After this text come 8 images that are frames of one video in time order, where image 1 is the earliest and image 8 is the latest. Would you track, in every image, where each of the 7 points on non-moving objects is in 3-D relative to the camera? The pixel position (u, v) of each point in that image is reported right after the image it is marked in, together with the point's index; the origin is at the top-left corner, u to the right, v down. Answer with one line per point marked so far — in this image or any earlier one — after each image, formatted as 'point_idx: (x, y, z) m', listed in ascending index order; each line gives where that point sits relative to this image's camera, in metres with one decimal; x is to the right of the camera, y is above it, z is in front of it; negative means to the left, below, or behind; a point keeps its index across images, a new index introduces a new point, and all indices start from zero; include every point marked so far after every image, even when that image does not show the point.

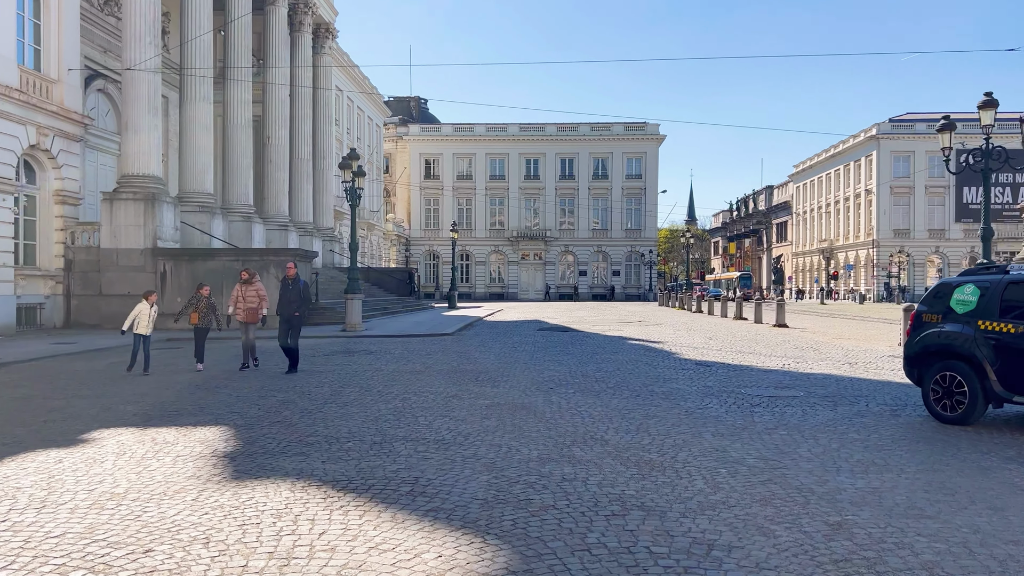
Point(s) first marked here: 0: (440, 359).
0: (-1.3, -1.2, +15.2) m
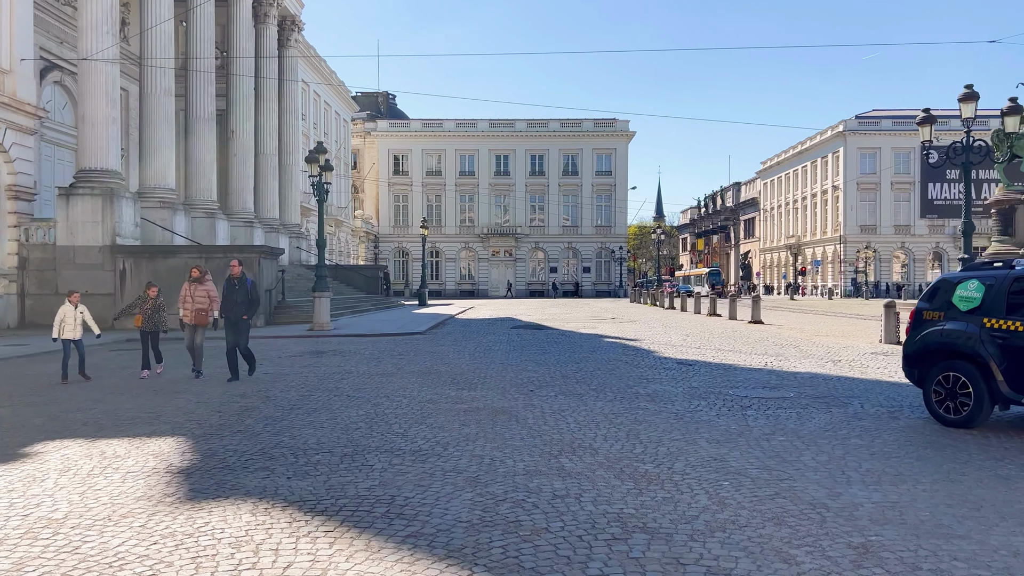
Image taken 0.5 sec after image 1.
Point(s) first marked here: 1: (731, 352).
0: (-1.7, -1.2, +14.6) m
1: (+4.1, -1.2, +16.4) m
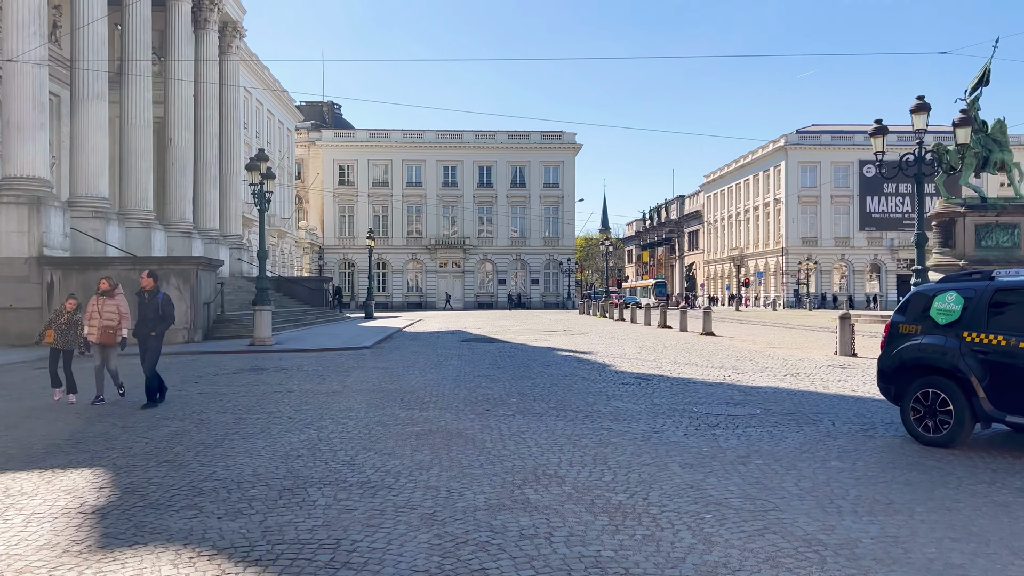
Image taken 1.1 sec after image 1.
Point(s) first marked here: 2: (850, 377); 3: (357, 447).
0: (-2.4, -1.4, +13.9) m
1: (+3.2, -1.4, +16.1) m
2: (+5.3, -1.4, +13.6) m
3: (-1.4, -1.4, +7.6) m
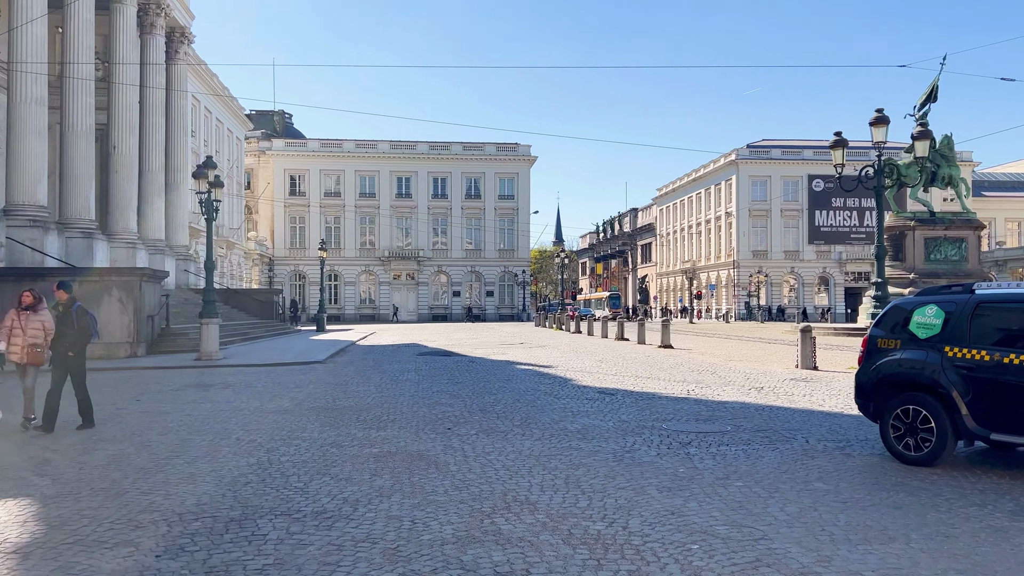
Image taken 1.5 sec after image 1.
0: (-3.1, -1.6, +13.3) m
1: (+2.5, -1.6, +15.8) m
2: (+4.7, -1.6, +13.4) m
3: (-1.6, -1.5, +7.1) m
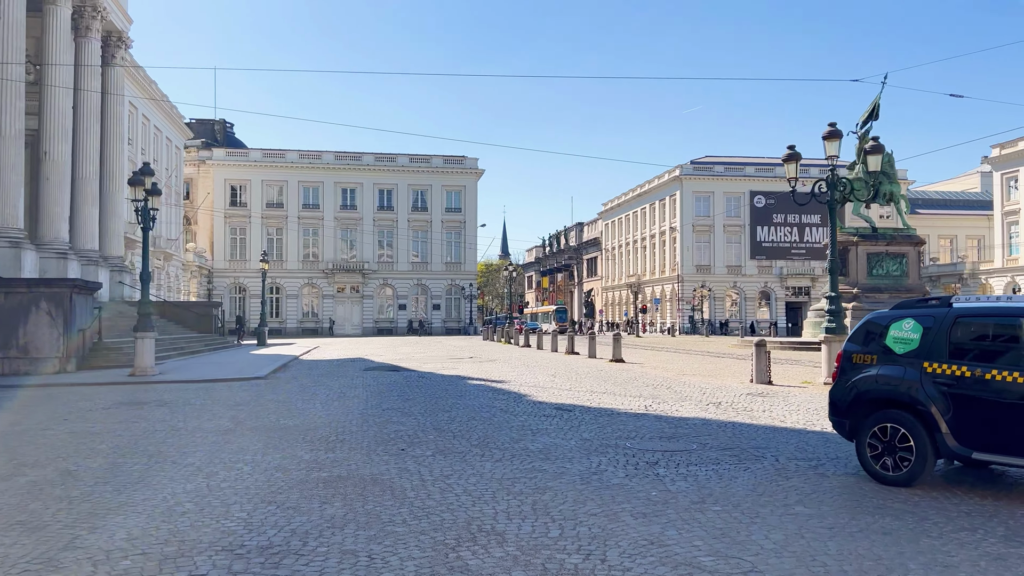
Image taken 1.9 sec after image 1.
0: (-3.7, -1.8, +12.6) m
1: (+1.6, -1.9, +15.4) m
2: (+4.0, -1.8, +13.2) m
3: (-1.9, -1.6, +6.5) m
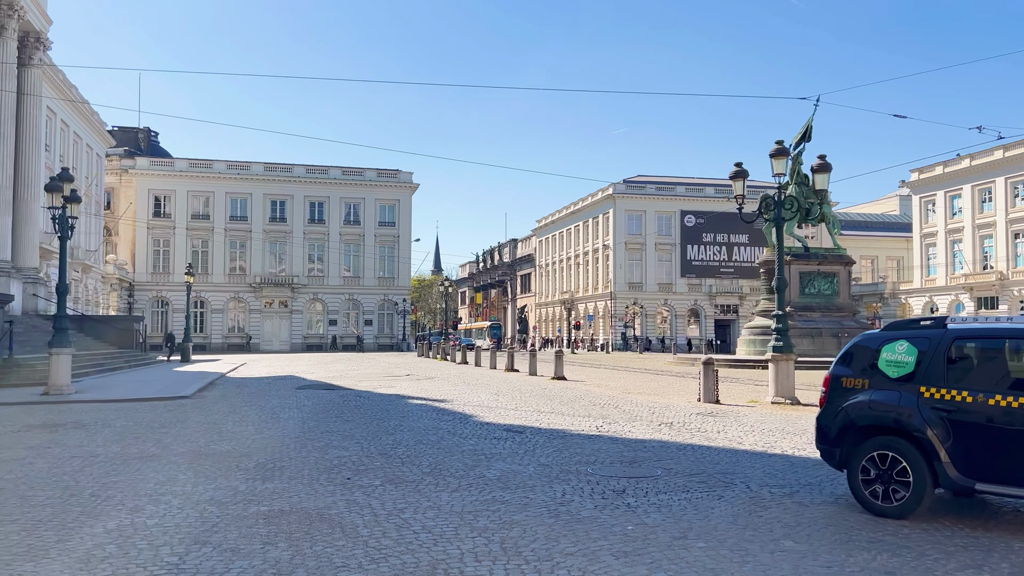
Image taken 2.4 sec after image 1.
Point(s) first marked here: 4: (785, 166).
0: (-4.4, -2.0, +11.7) m
1: (+0.7, -2.2, +14.9) m
2: (+3.2, -2.1, +12.9) m
3: (-2.2, -1.7, +5.8) m
4: (+5.2, +2.3, +16.8) m
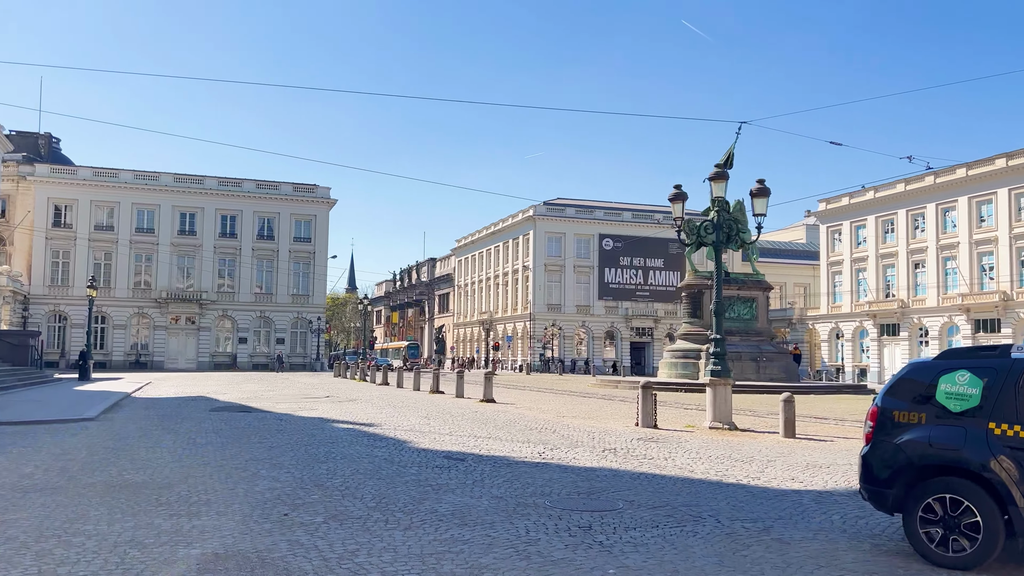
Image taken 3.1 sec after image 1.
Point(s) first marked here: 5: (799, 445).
0: (-5.2, -2.1, +10.6) m
1: (-0.4, -2.5, +14.3) m
2: (+2.3, -2.4, +12.6) m
3: (-2.3, -1.7, +5.0) m
4: (+4.1, +1.9, +16.7) m
5: (+4.5, -2.4, +13.6) m
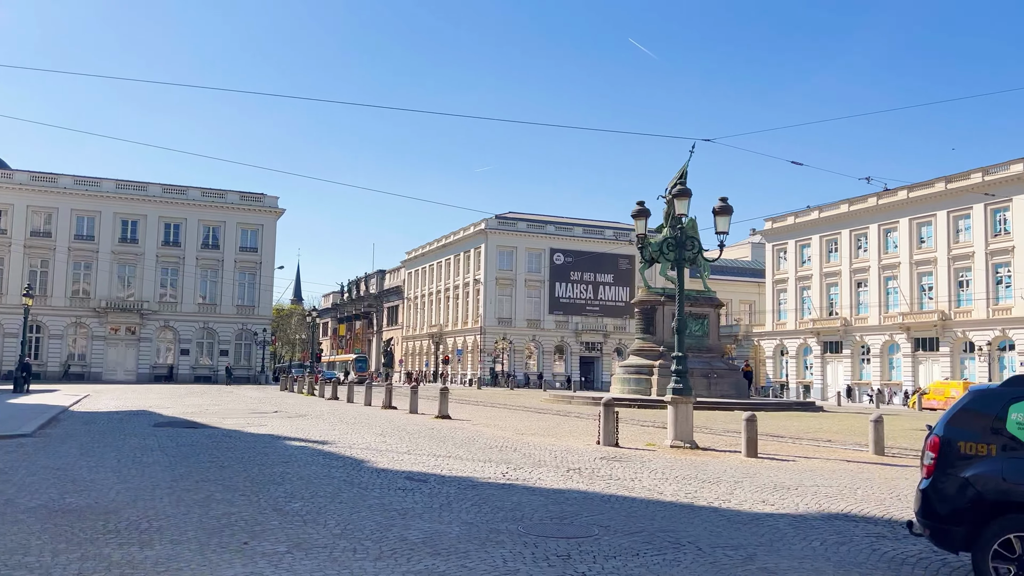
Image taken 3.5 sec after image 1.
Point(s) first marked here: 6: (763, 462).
0: (-5.5, -2.2, +9.9) m
1: (-1.0, -2.7, +14.0) m
2: (+1.8, -2.6, +12.4) m
3: (-2.4, -1.8, +4.5) m
4: (+3.3, +1.5, +16.7) m
5: (+3.9, -2.7, +13.5) m
6: (+4.0, -2.8, +13.9) m
